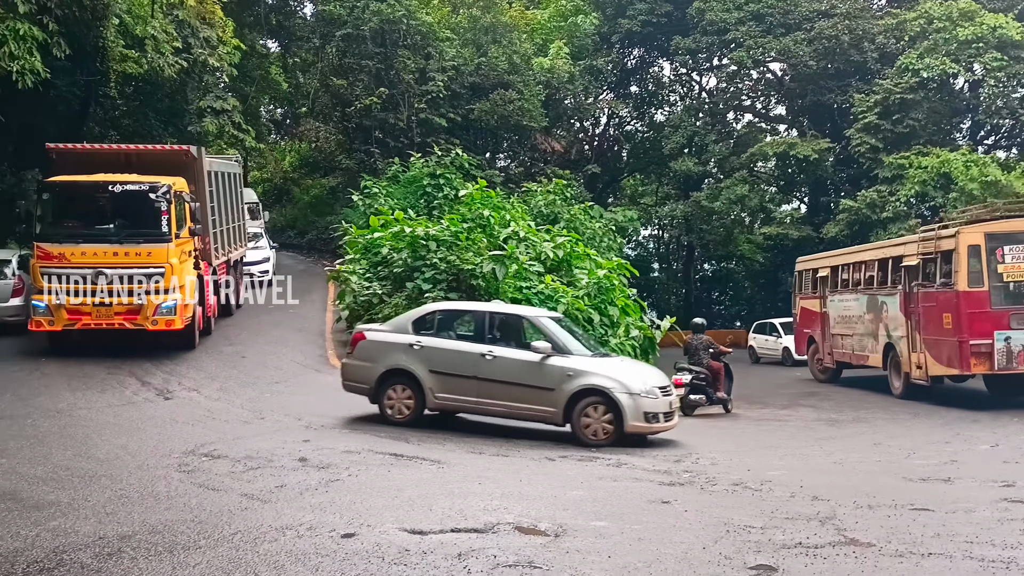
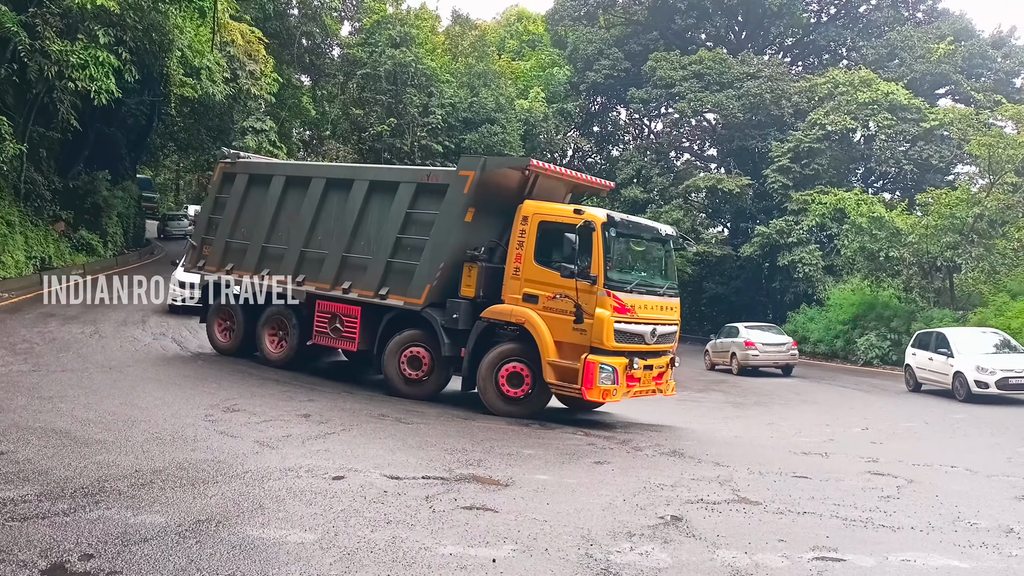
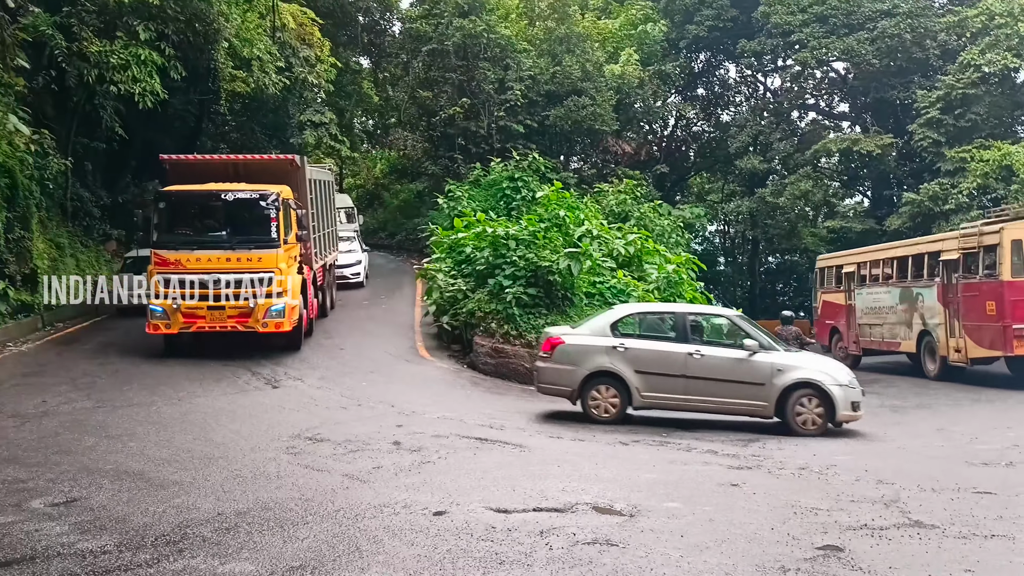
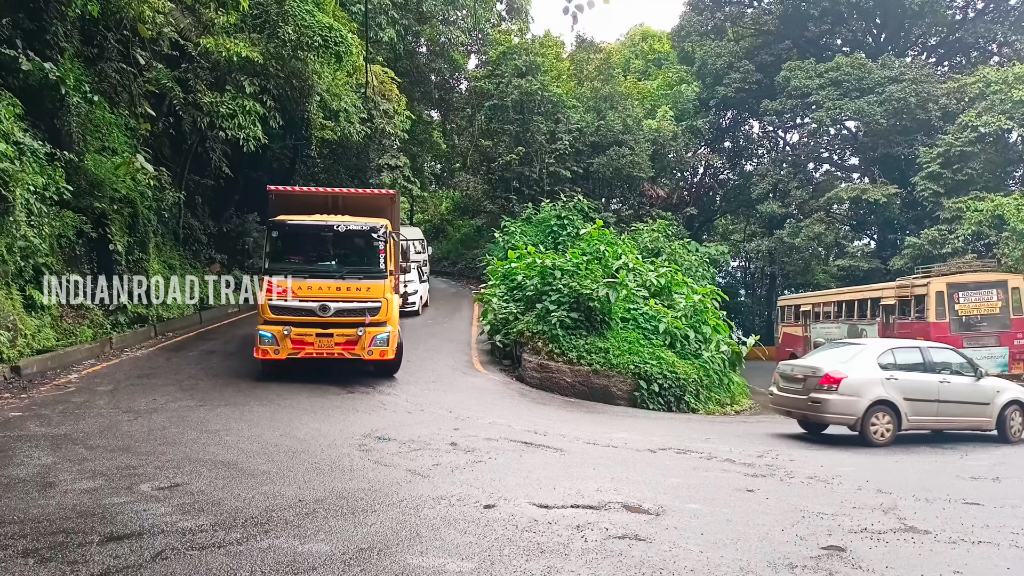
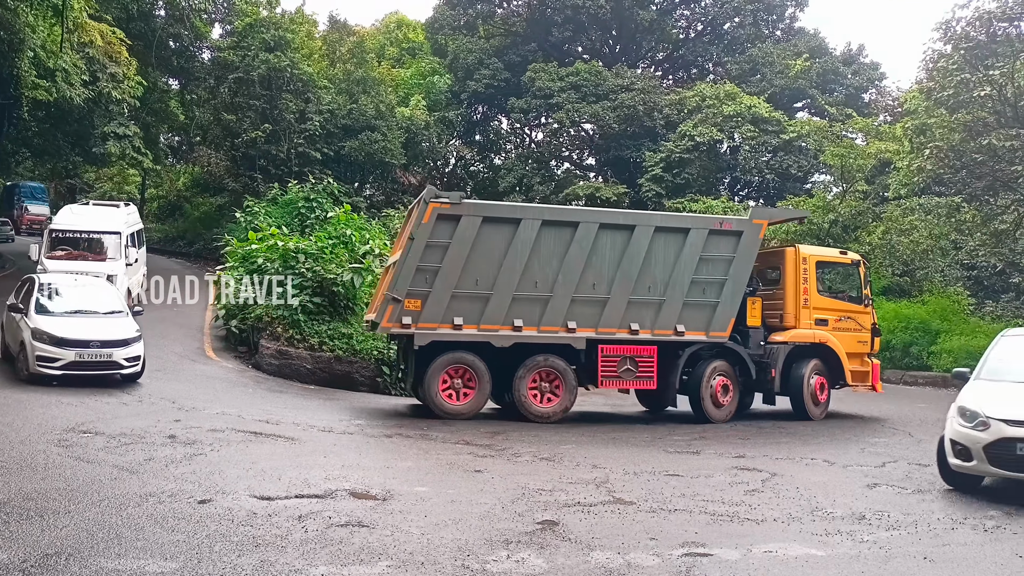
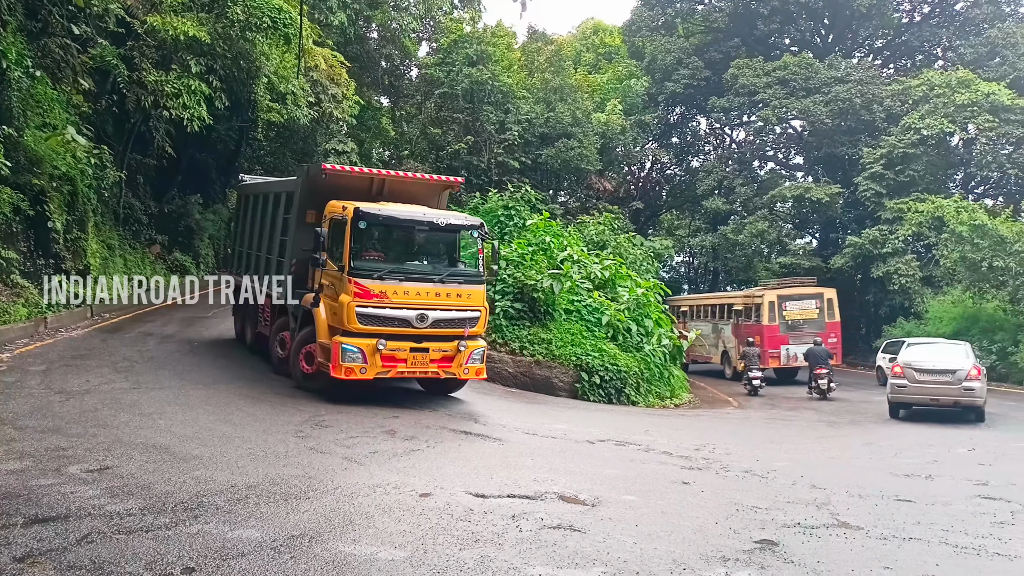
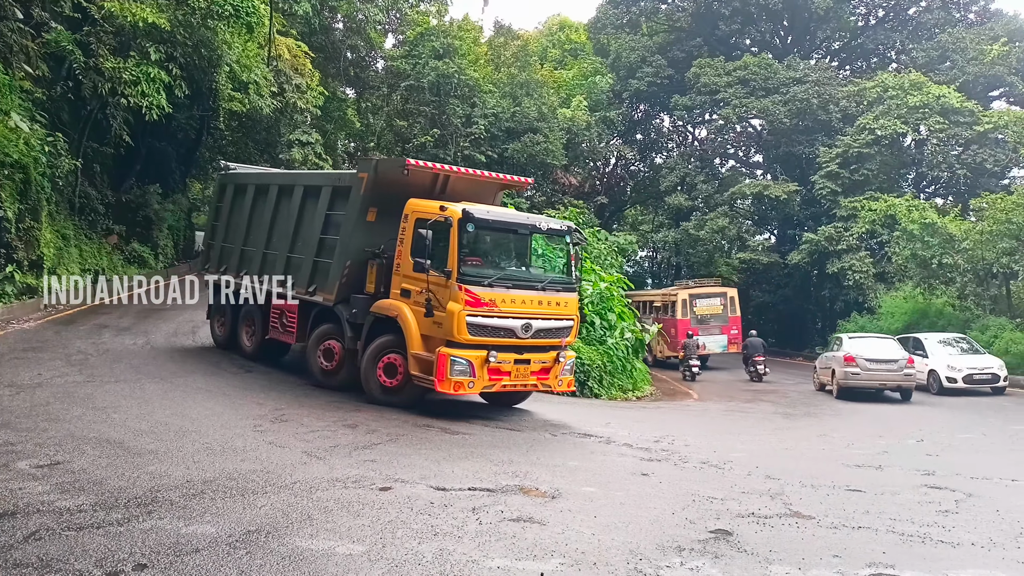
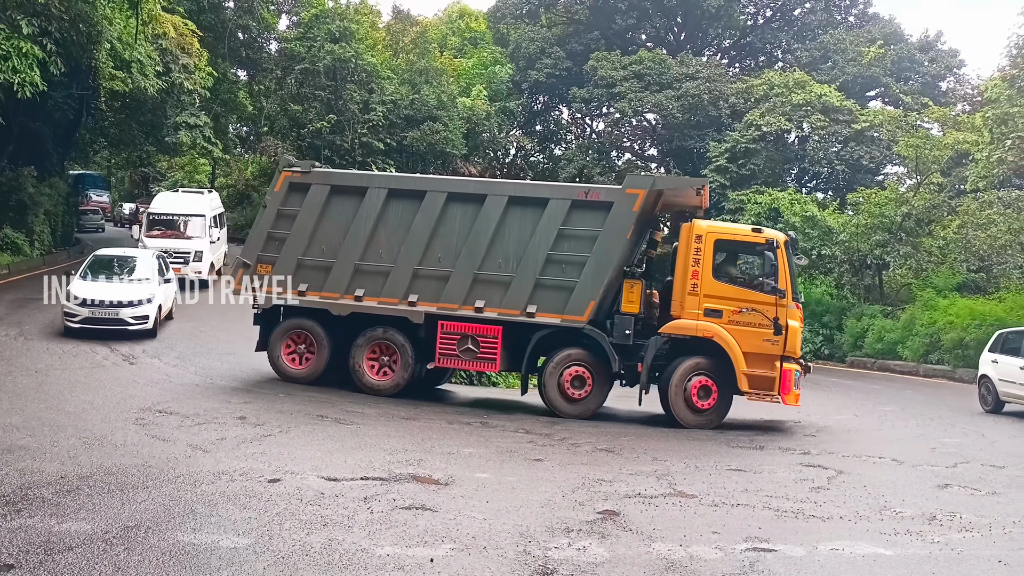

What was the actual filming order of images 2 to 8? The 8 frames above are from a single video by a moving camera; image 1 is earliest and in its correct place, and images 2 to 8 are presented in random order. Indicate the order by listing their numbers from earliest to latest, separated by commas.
3, 4, 6, 7, 2, 8, 5
